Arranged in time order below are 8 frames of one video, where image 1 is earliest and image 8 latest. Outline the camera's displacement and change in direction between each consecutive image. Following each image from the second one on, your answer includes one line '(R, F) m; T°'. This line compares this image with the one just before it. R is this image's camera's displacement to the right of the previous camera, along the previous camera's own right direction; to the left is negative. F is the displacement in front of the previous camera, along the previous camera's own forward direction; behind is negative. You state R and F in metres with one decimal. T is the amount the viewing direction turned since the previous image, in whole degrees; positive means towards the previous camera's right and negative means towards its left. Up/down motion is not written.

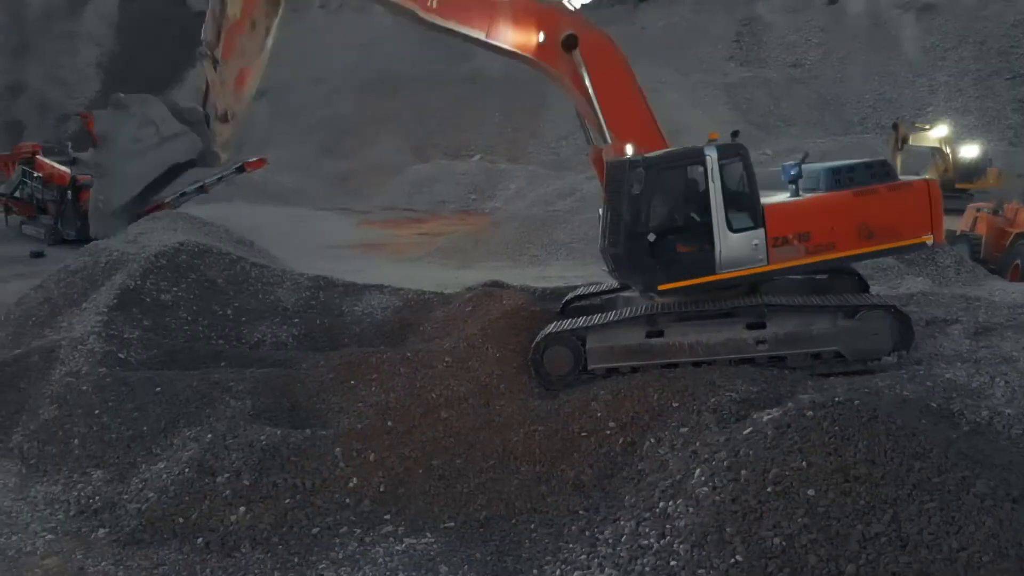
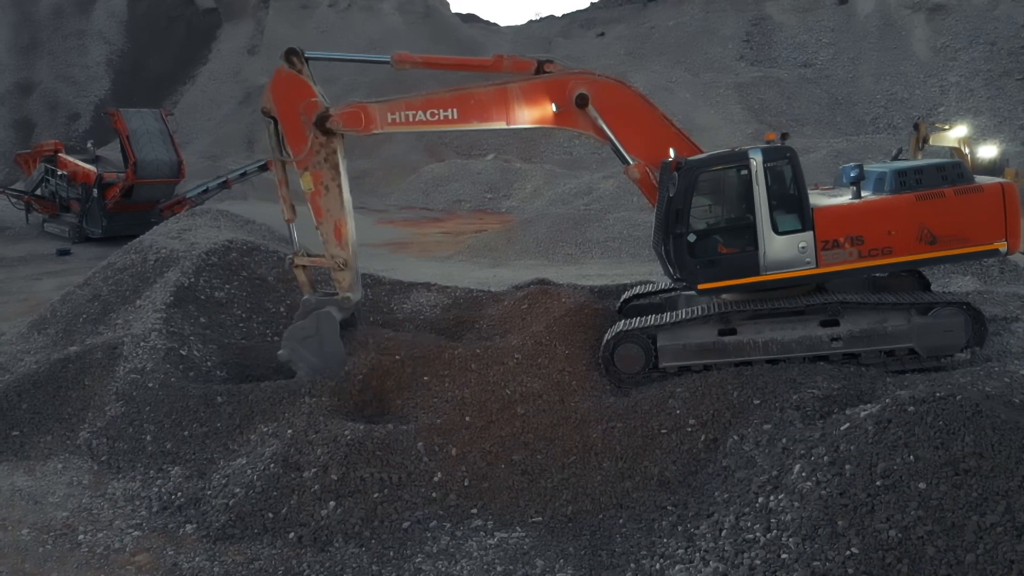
(-1.0, 0.0) m; 0°
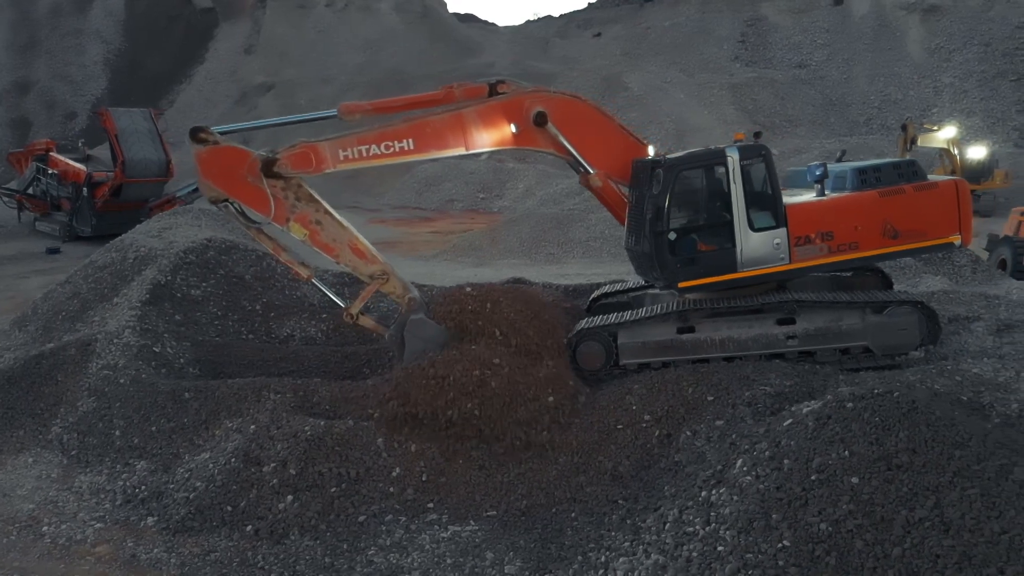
(+0.5, -0.1) m; 0°
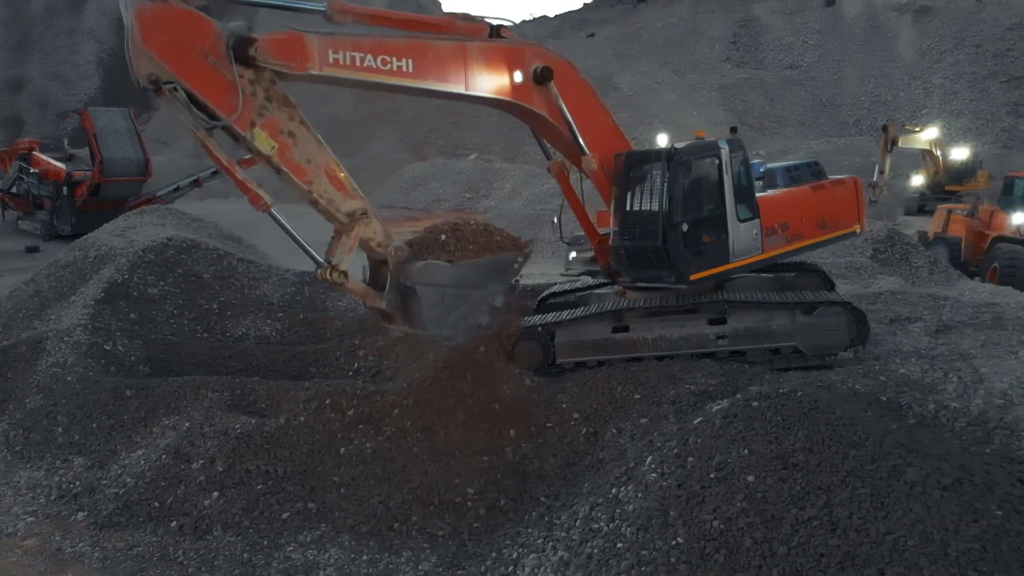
(+0.9, 0.0) m; 0°
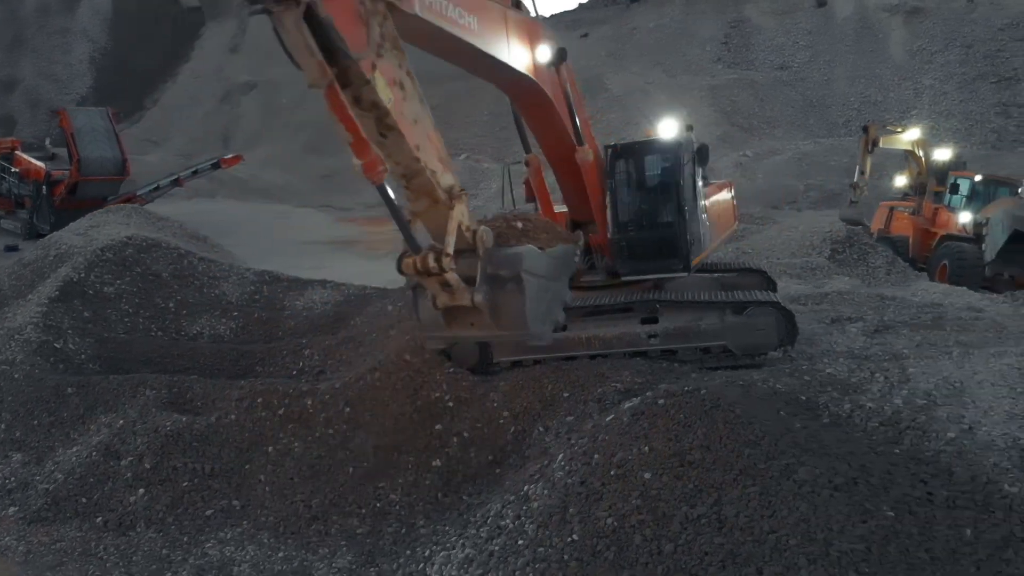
(+0.9, 0.0) m; 0°
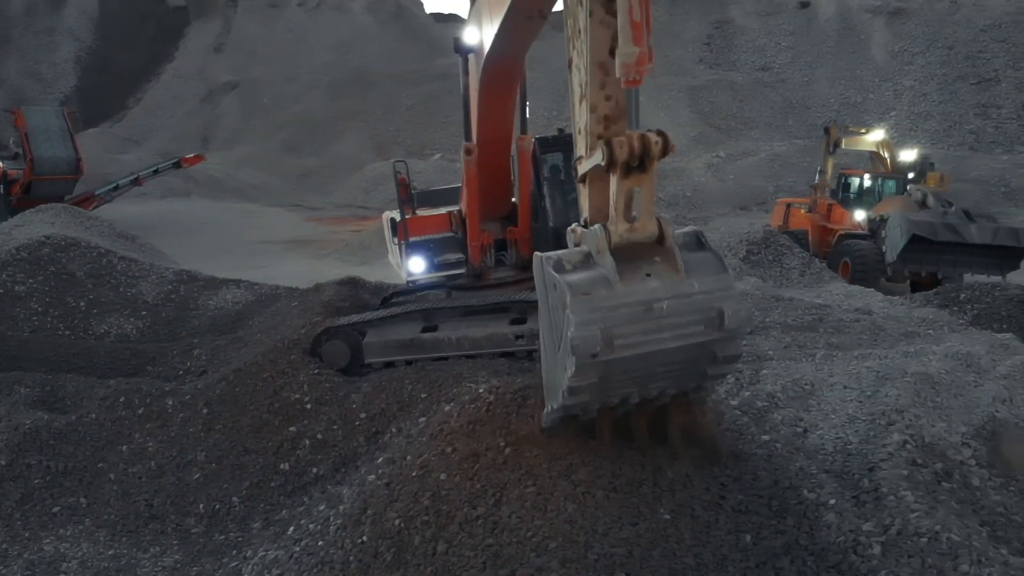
(+1.9, 0.0) m; 0°
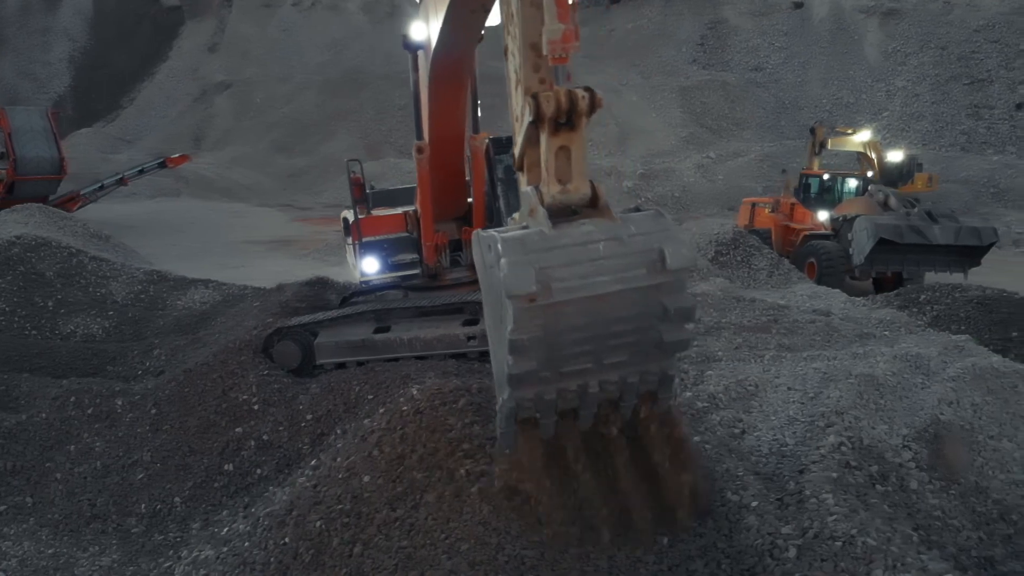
(+0.7, 0.0) m; 0°
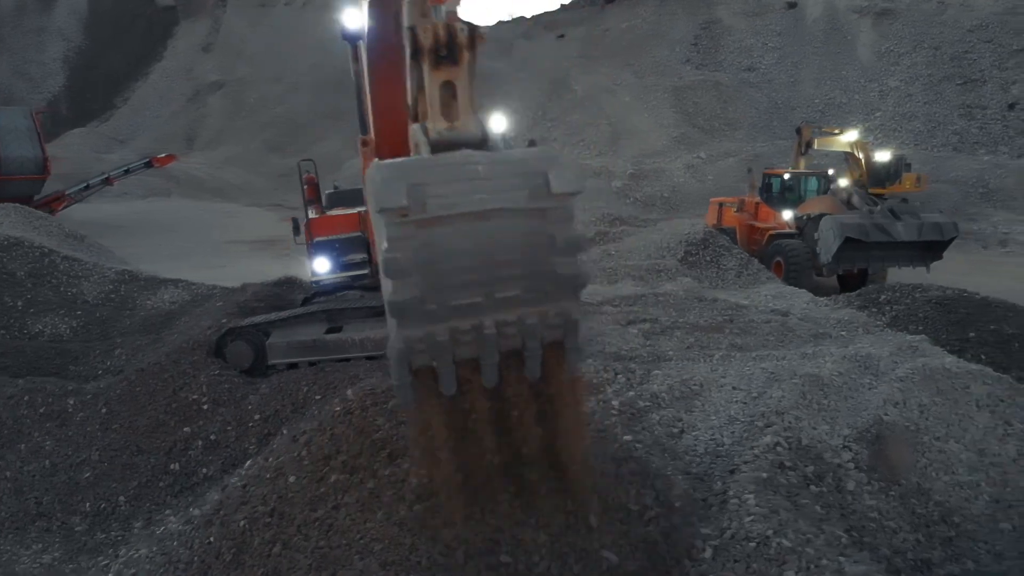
(+0.7, 0.0) m; 0°
